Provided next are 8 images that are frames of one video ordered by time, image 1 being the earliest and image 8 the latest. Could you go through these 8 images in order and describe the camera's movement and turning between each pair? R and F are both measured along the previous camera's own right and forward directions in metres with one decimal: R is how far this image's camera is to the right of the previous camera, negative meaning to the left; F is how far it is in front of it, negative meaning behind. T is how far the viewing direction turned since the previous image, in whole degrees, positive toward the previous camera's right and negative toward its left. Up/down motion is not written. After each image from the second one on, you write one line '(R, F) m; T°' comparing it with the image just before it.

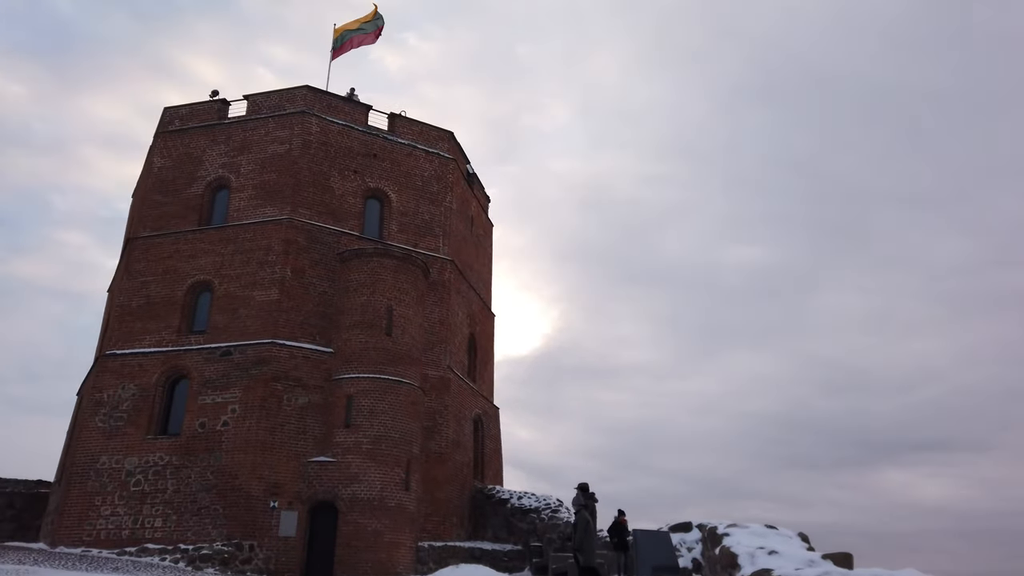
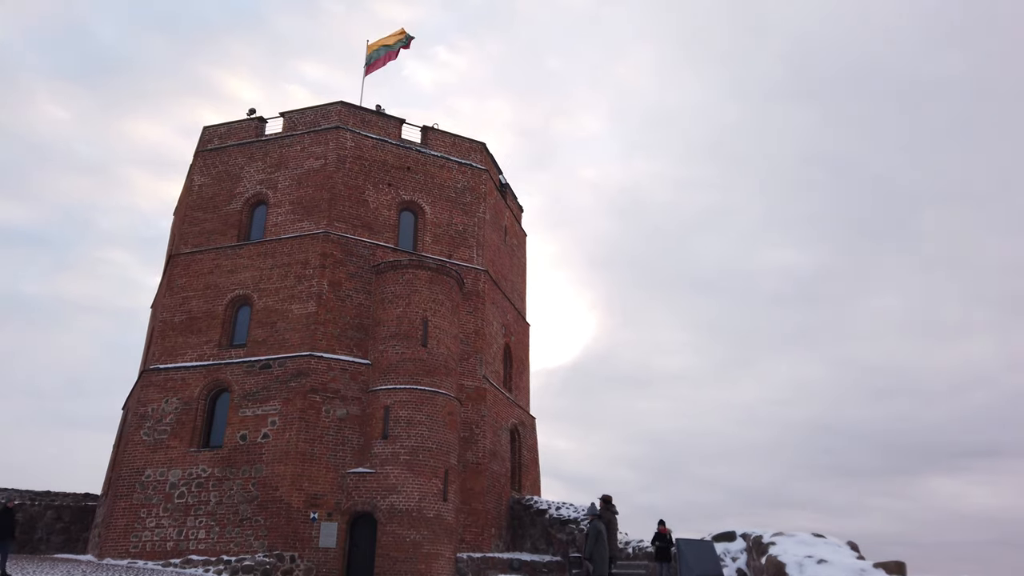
(0.0, 0.0) m; -3°
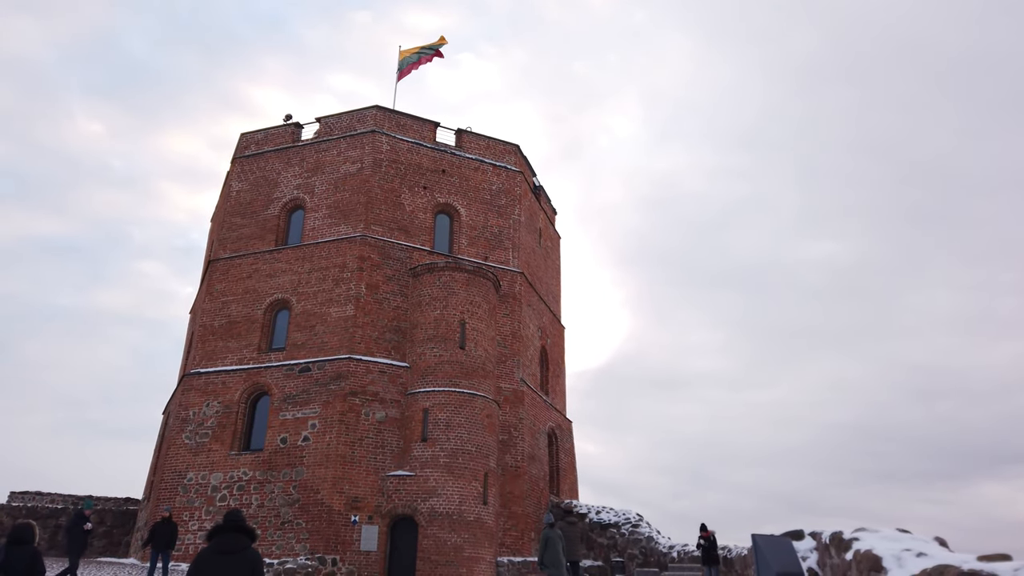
(-0.3, +0.1) m; -2°
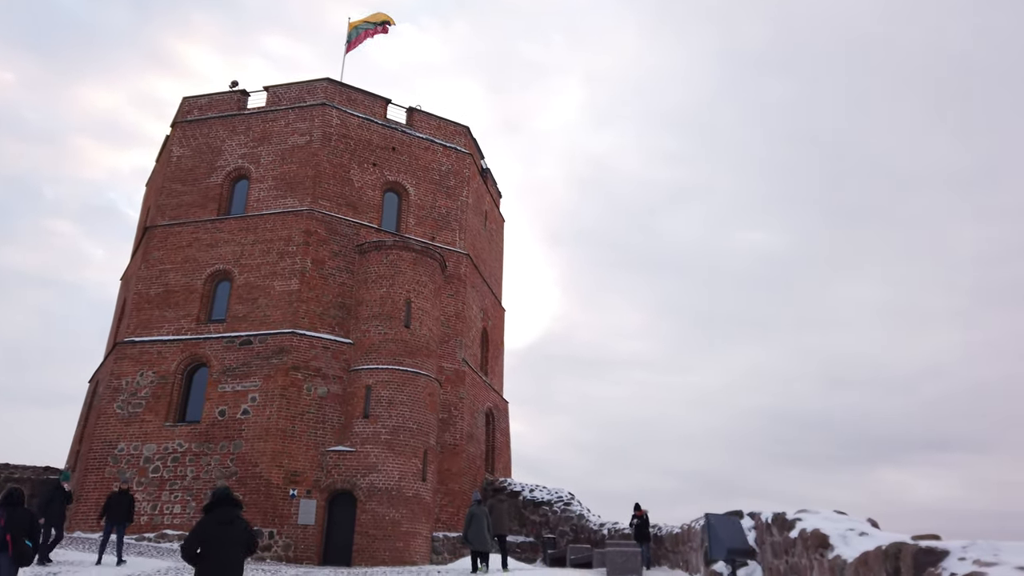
(-0.5, -0.3) m; +5°
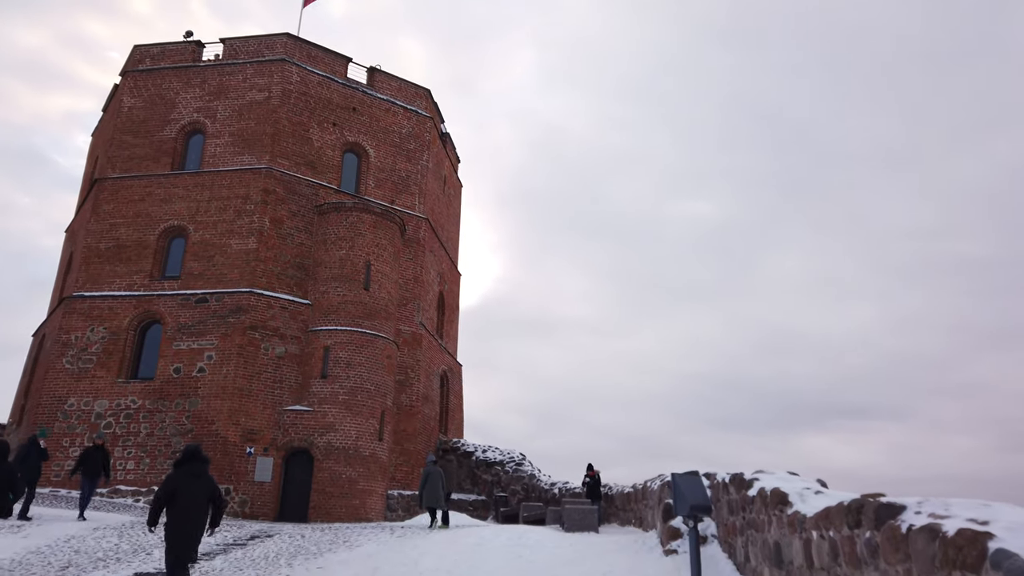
(-0.4, -0.4) m; +4°
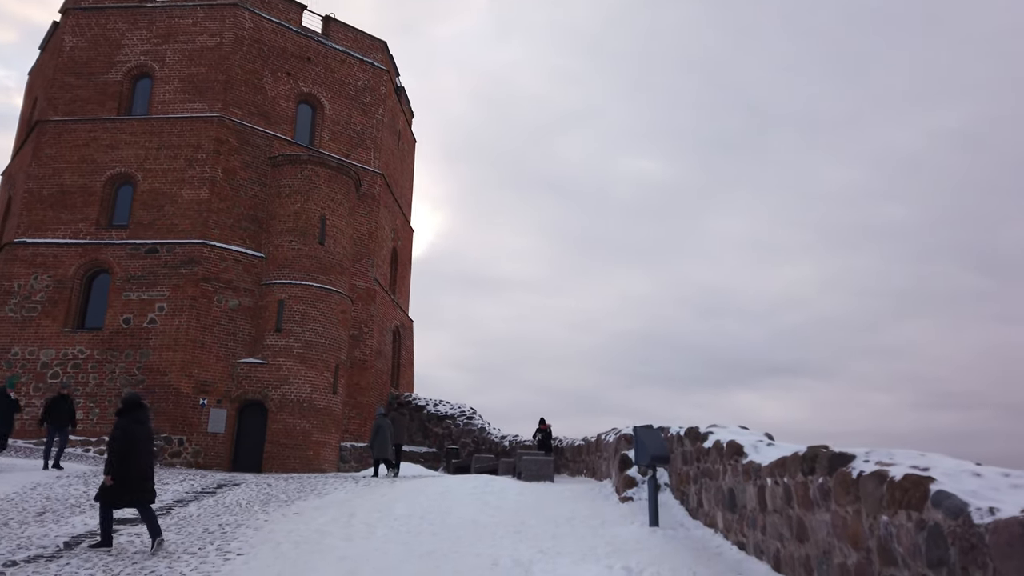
(-0.4, -0.4) m; +5°
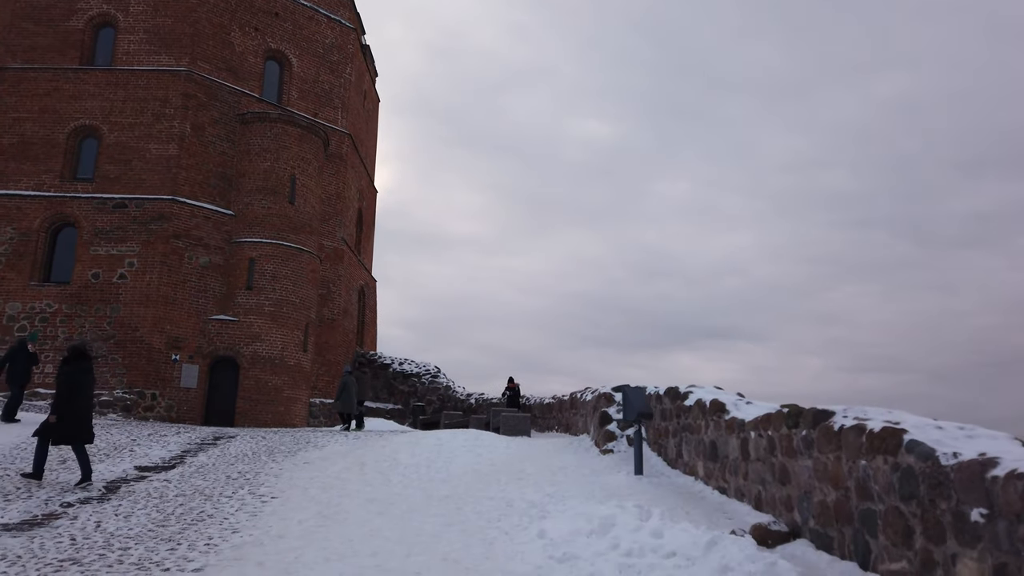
(-0.7, -0.7) m; +4°
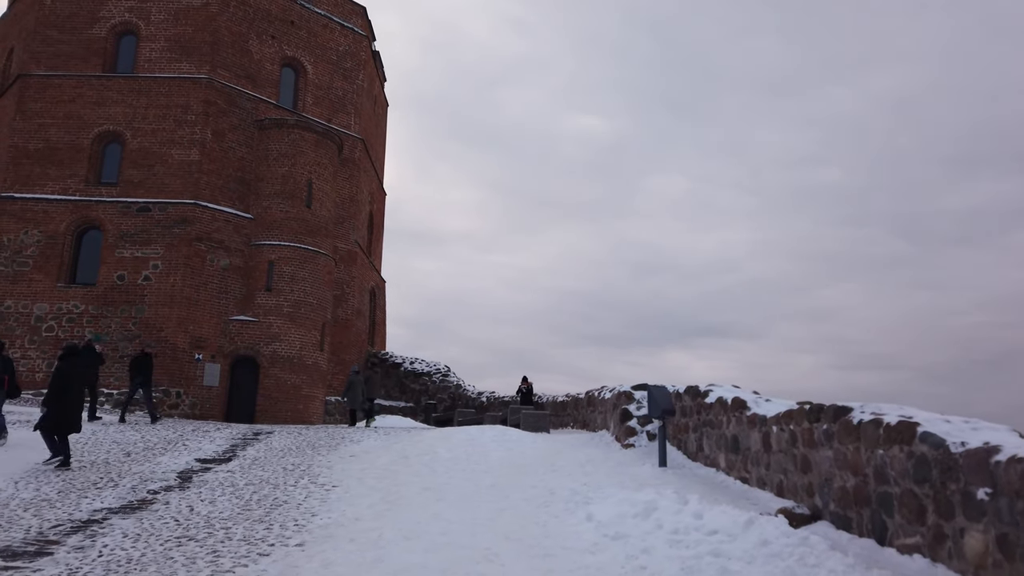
(-0.5, -0.7) m; +1°
